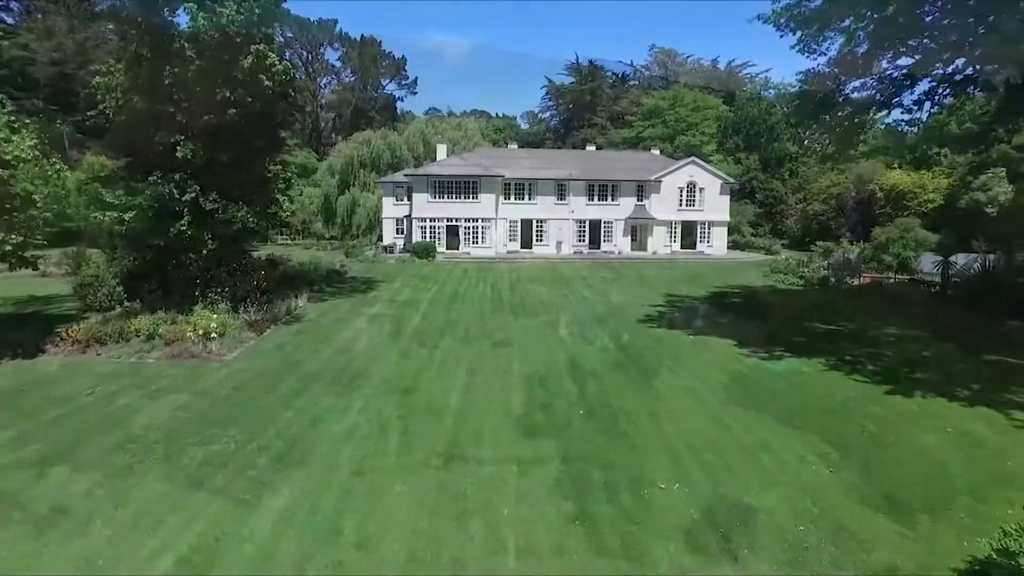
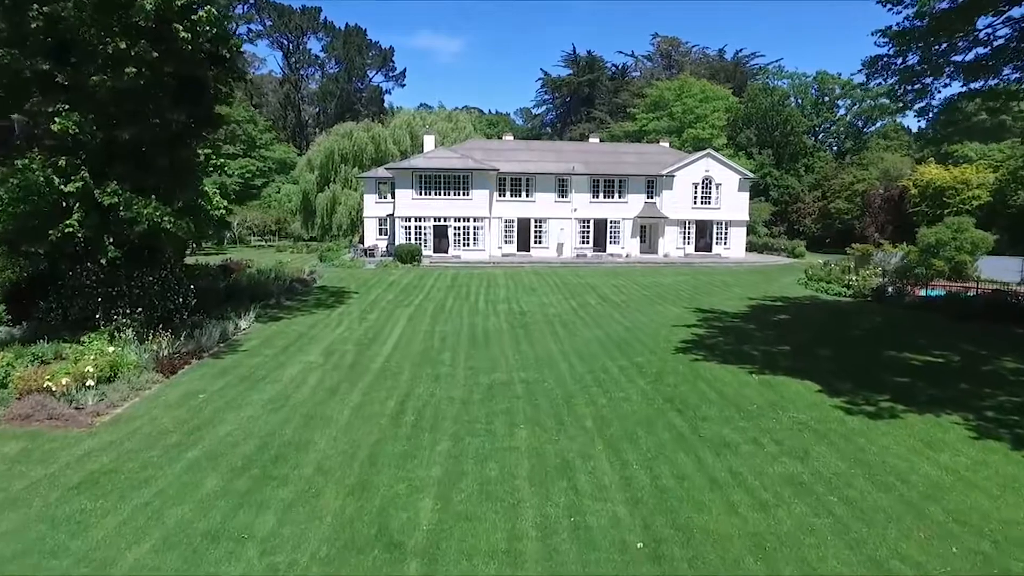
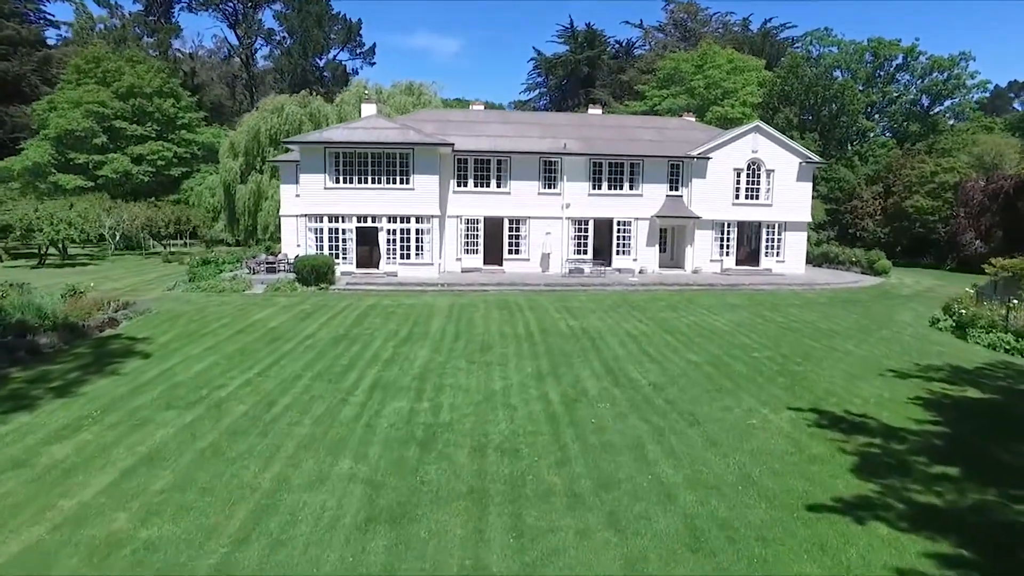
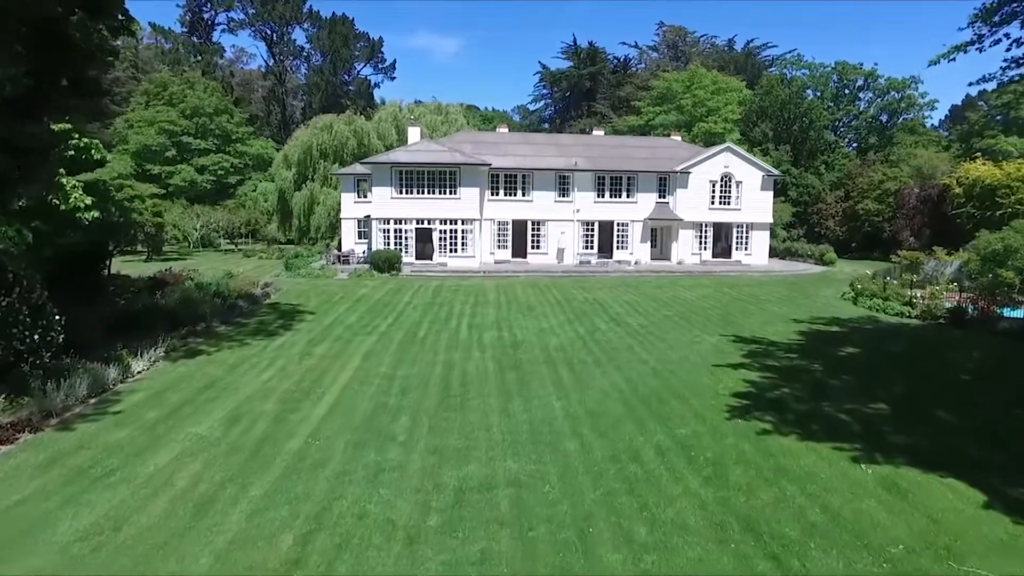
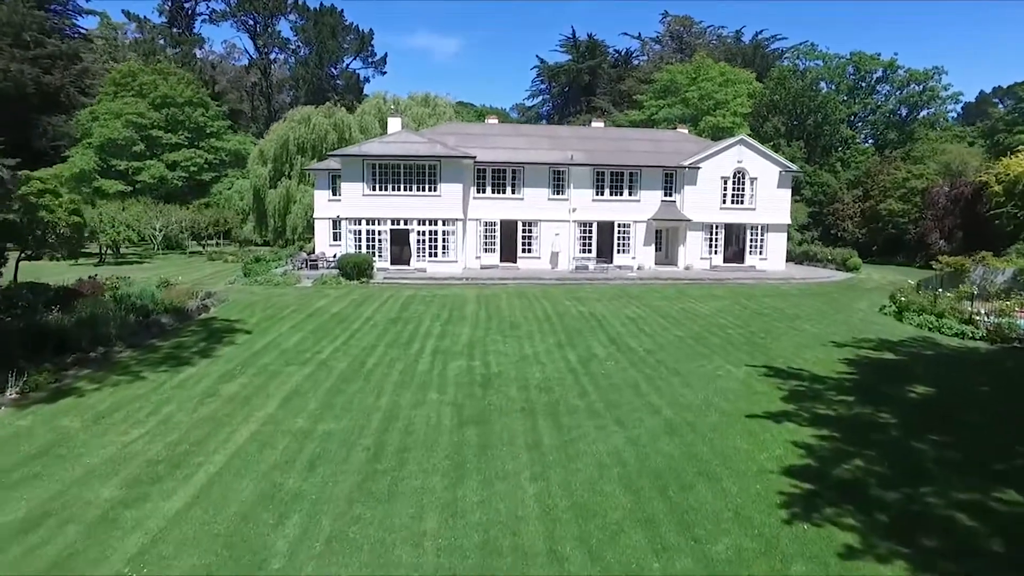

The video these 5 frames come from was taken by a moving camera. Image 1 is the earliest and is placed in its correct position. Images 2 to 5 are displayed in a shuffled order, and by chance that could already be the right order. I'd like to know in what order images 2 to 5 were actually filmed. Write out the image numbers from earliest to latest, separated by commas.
2, 4, 5, 3
